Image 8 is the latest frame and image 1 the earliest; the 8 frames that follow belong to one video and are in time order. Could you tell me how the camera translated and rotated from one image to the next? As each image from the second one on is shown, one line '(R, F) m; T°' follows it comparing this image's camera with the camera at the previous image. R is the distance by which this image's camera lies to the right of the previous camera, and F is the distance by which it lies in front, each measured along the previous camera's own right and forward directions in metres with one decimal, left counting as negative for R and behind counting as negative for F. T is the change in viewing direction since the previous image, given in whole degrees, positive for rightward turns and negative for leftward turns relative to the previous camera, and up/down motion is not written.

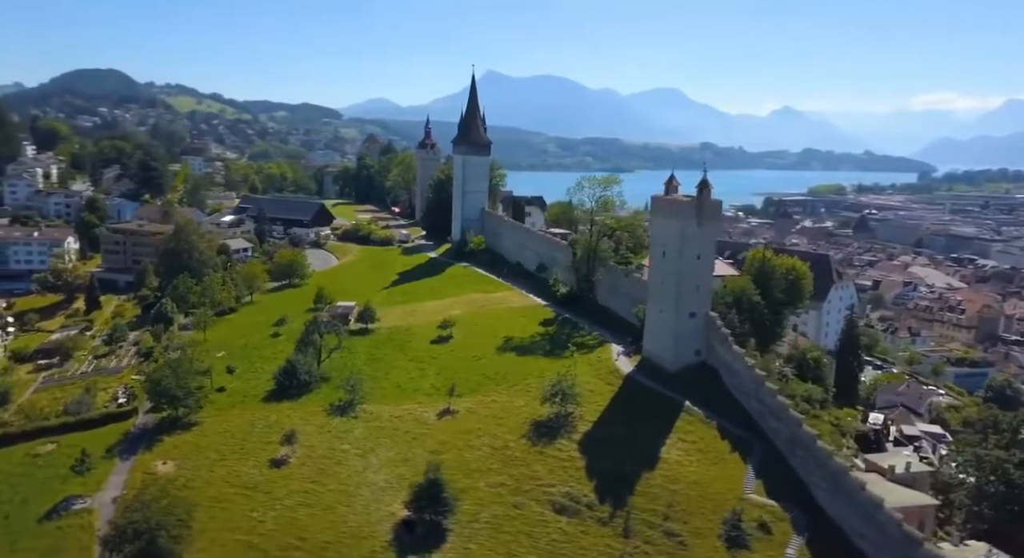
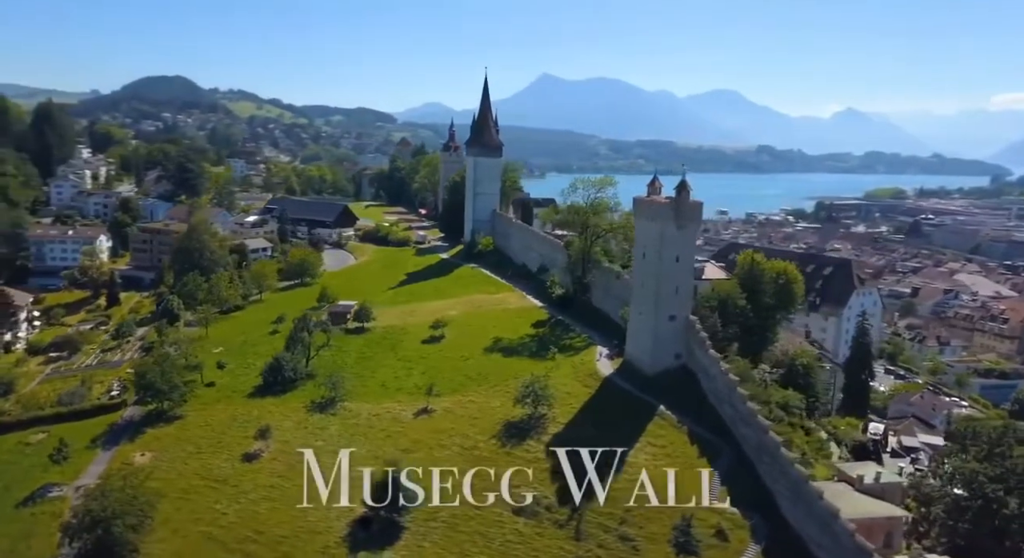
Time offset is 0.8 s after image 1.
(+2.5, +0.2) m; -3°
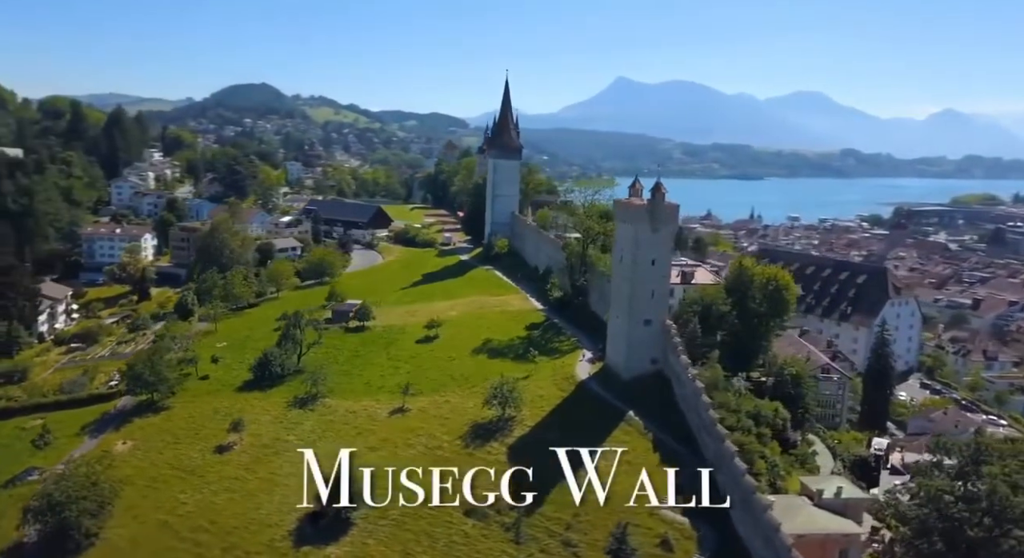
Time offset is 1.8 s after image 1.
(+3.2, +0.3) m; -5°
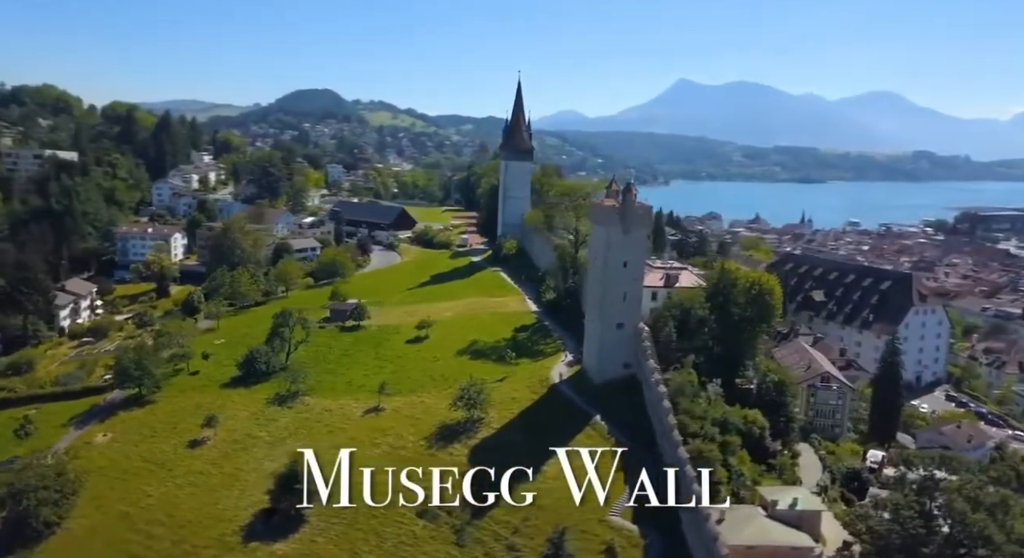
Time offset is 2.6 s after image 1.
(+2.7, +0.4) m; -4°
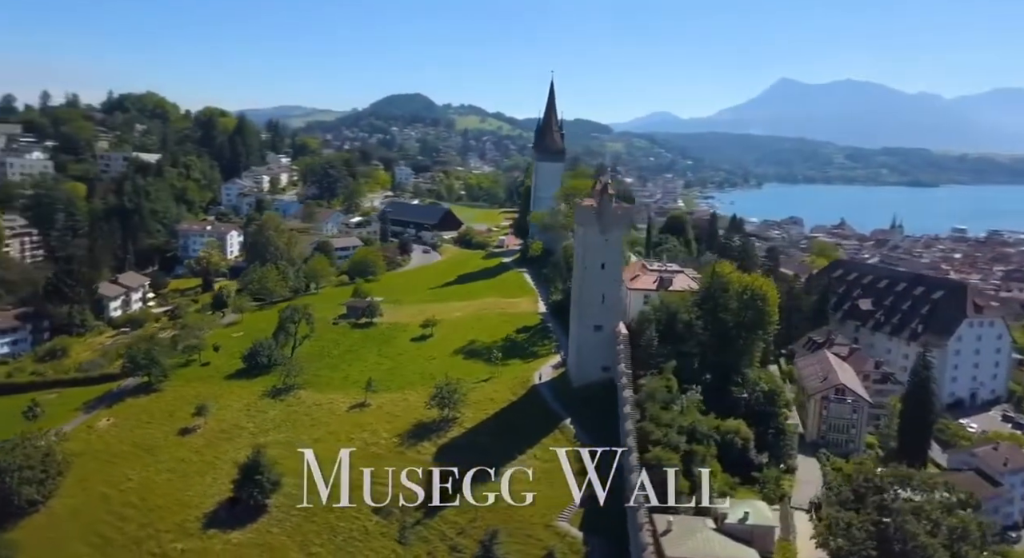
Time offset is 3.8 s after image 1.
(+3.4, +0.5) m; -6°
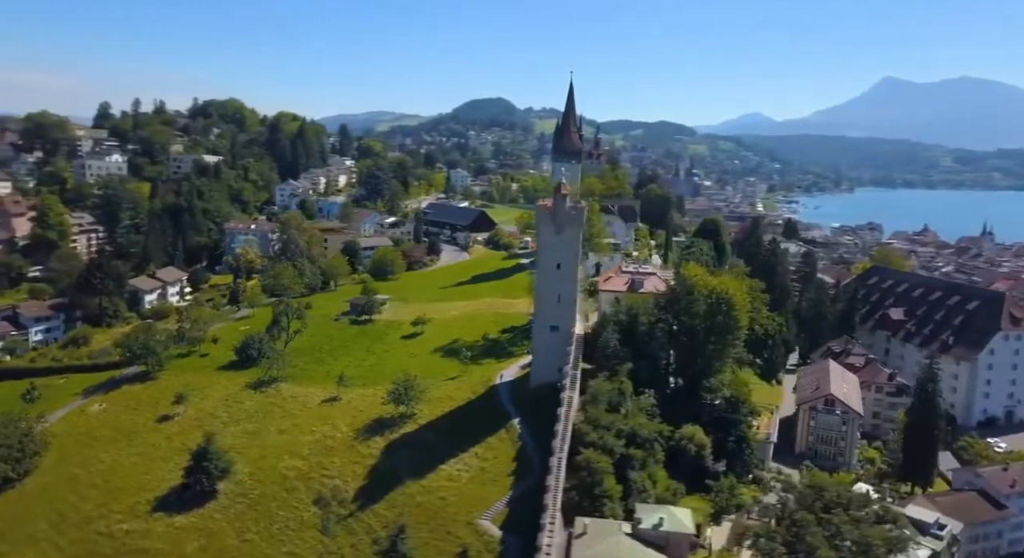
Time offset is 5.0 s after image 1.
(+3.8, +0.2) m; -5°
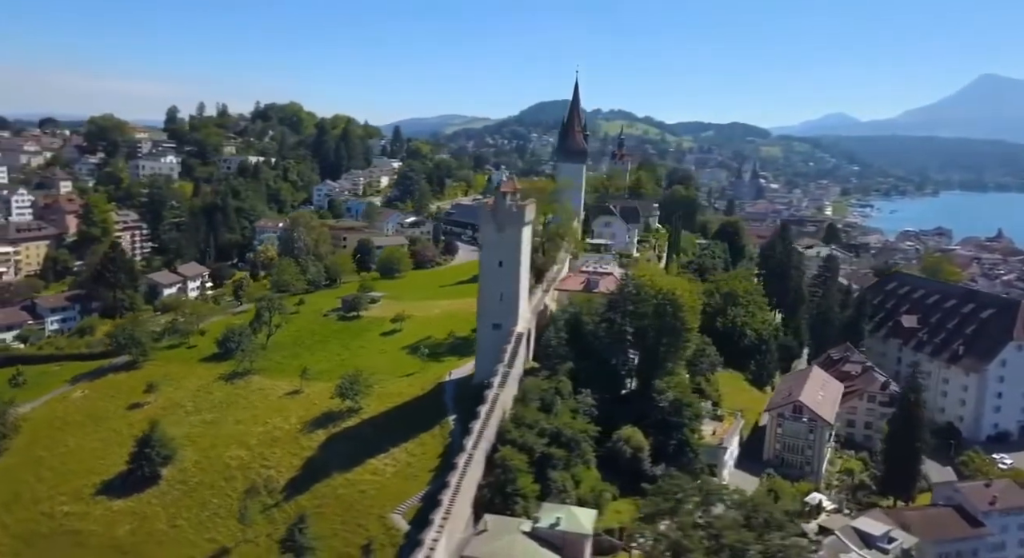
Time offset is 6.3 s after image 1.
(+3.8, +0.1) m; -4°
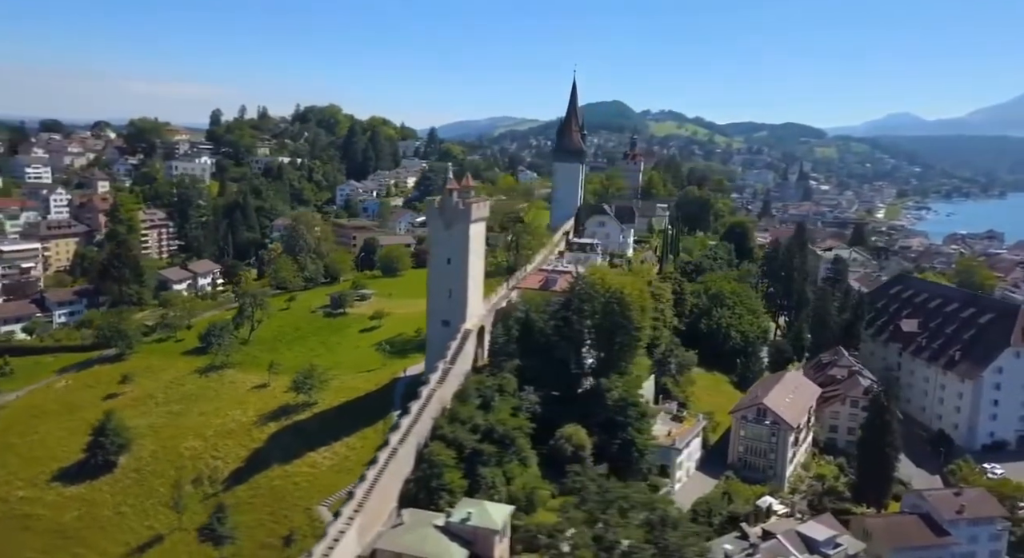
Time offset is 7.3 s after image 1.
(+3.1, 0.0) m; -3°
